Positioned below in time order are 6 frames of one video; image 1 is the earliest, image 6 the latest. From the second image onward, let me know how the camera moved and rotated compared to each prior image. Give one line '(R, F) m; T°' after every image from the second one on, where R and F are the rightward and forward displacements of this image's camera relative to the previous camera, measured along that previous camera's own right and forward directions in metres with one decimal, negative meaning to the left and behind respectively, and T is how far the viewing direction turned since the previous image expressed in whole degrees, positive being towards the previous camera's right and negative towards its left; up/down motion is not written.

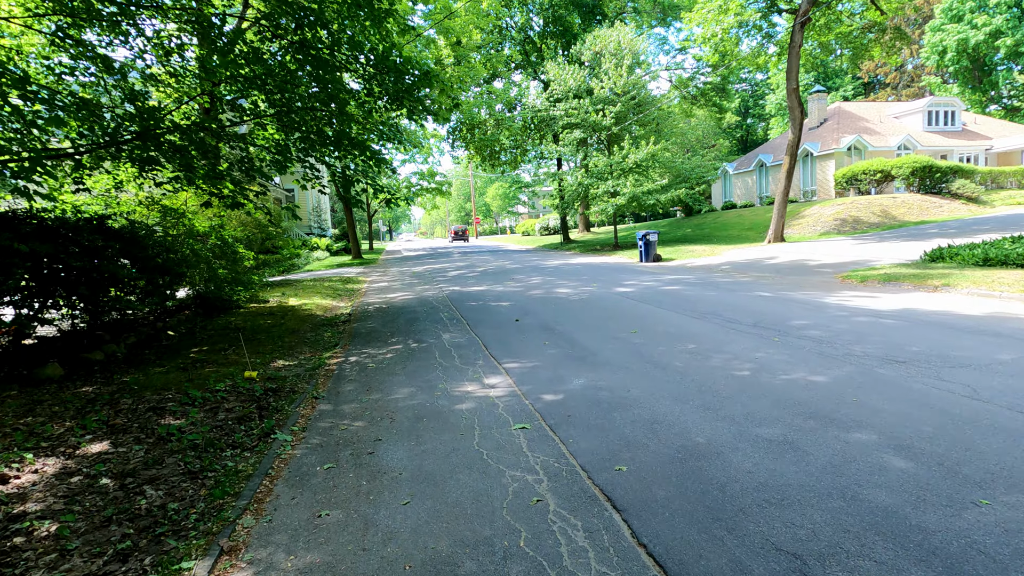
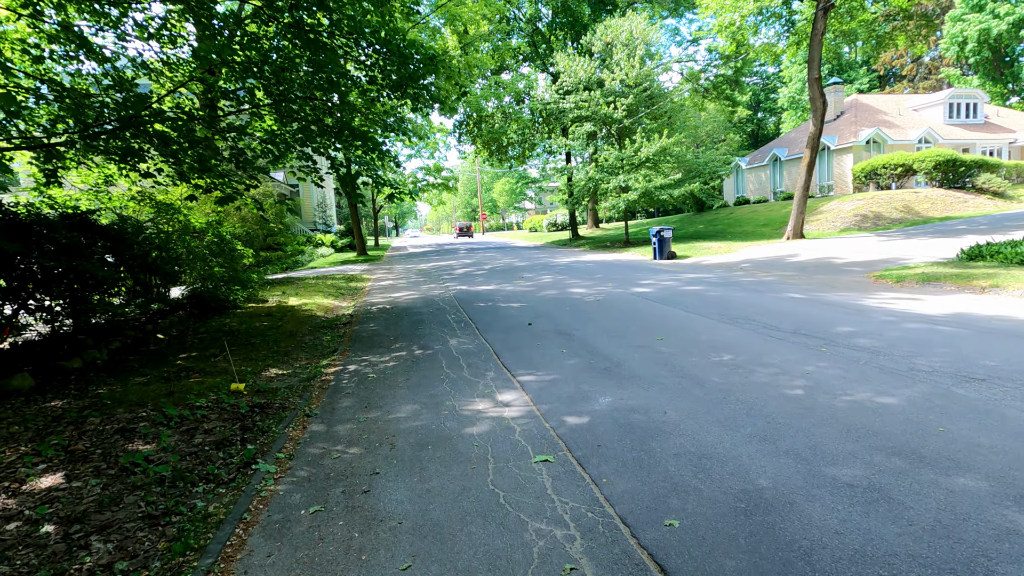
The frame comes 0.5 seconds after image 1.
(-0.1, +0.5) m; -1°
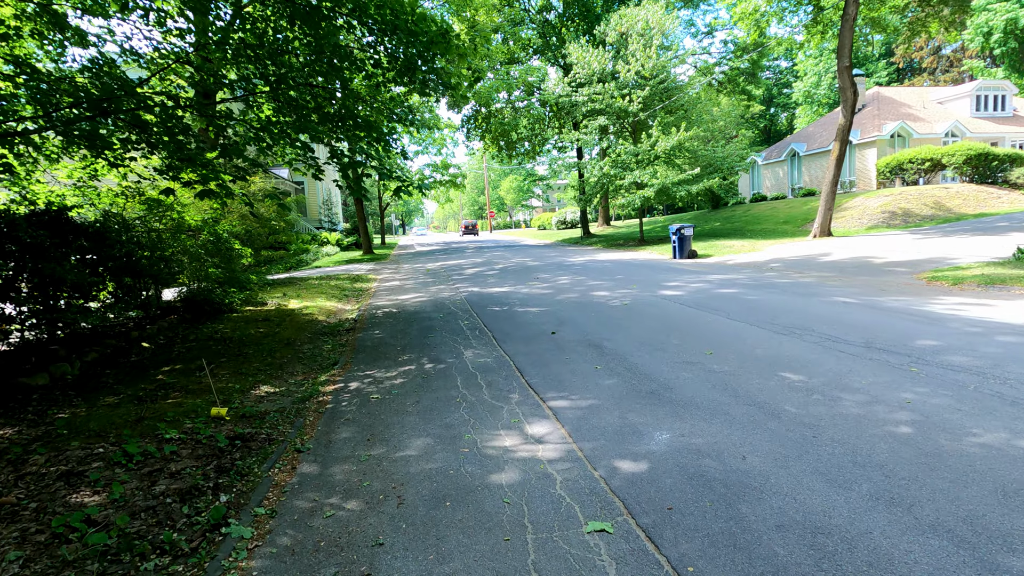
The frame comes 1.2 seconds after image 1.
(-0.2, +0.7) m; -1°
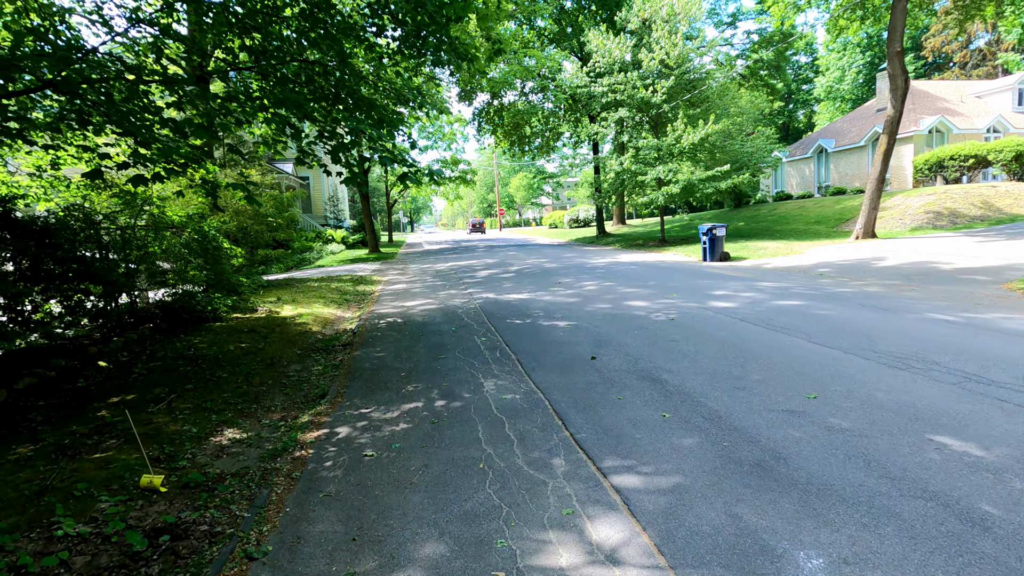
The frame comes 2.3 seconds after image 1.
(-0.2, +1.1) m; -1°
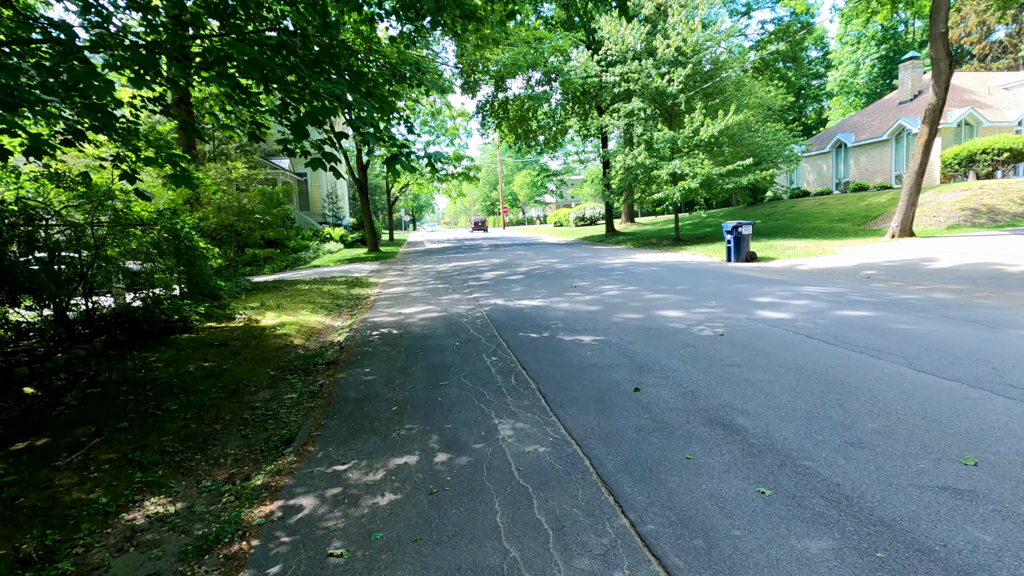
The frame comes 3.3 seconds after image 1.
(-0.1, +1.0) m; 0°
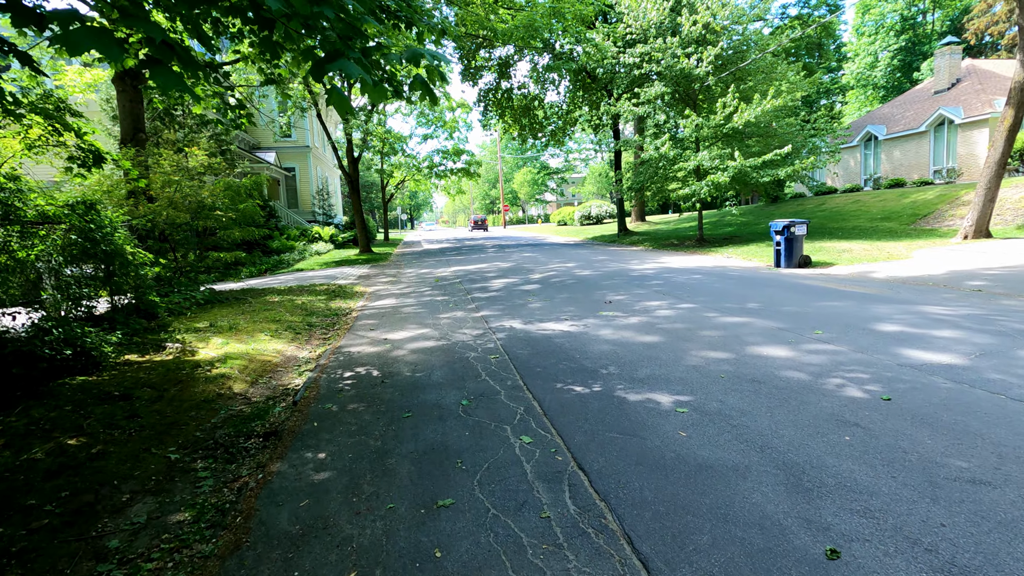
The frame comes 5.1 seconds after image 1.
(-0.3, +1.8) m; 0°
